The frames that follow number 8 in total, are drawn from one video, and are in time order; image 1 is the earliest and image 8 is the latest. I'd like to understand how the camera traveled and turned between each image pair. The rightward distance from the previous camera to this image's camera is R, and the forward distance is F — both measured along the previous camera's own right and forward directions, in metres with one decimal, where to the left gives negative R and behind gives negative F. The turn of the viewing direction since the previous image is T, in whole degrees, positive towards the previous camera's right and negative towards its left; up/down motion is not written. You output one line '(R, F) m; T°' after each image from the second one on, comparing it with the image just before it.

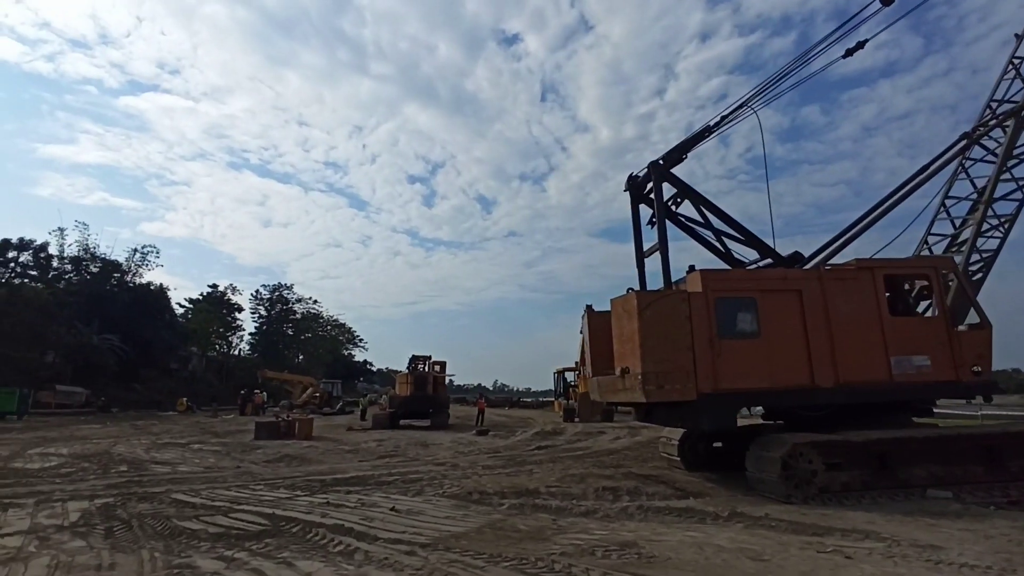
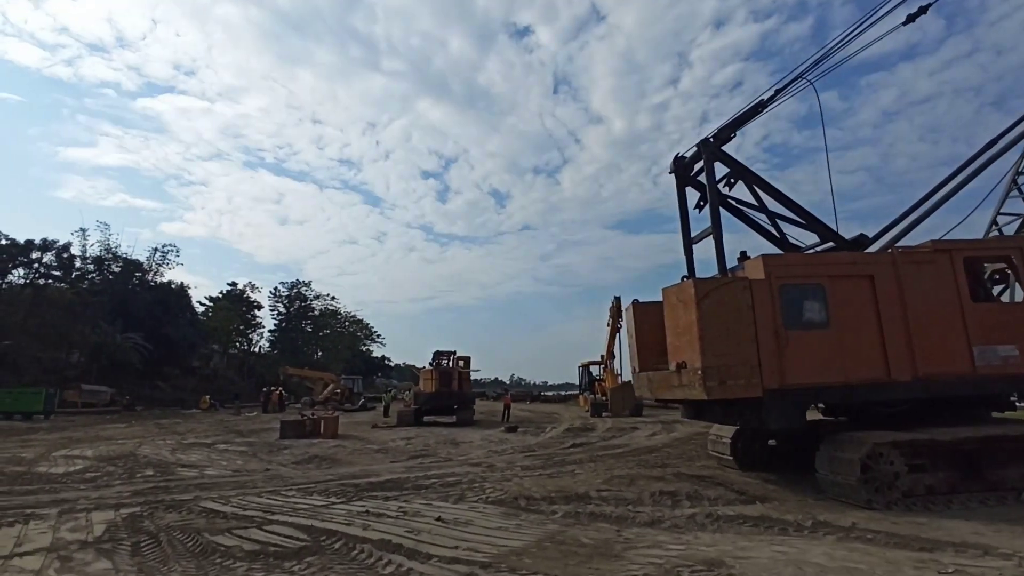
(-0.4, +0.7) m; -1°
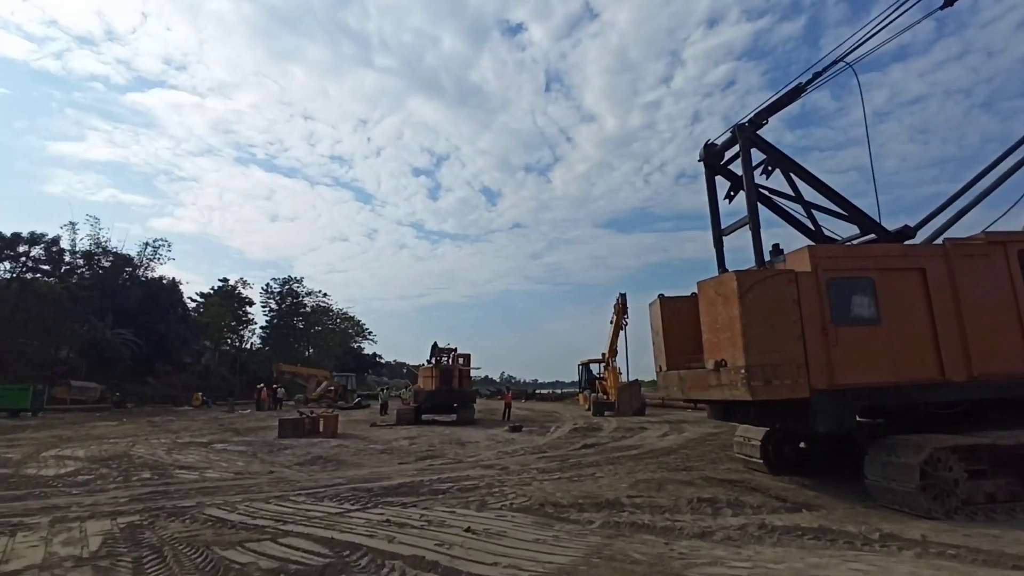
(-0.5, +0.6) m; +1°
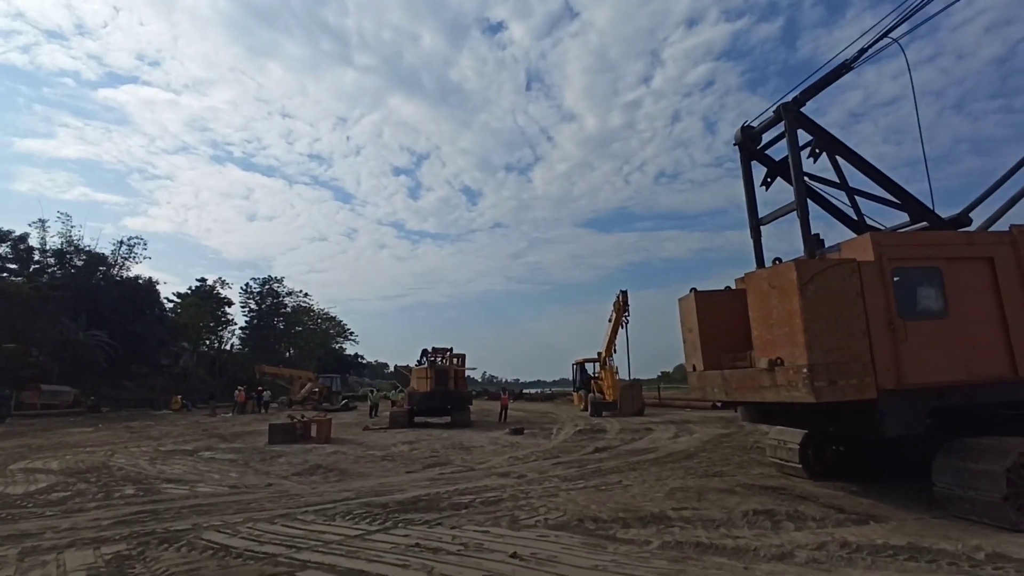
(-0.7, +0.9) m; +2°
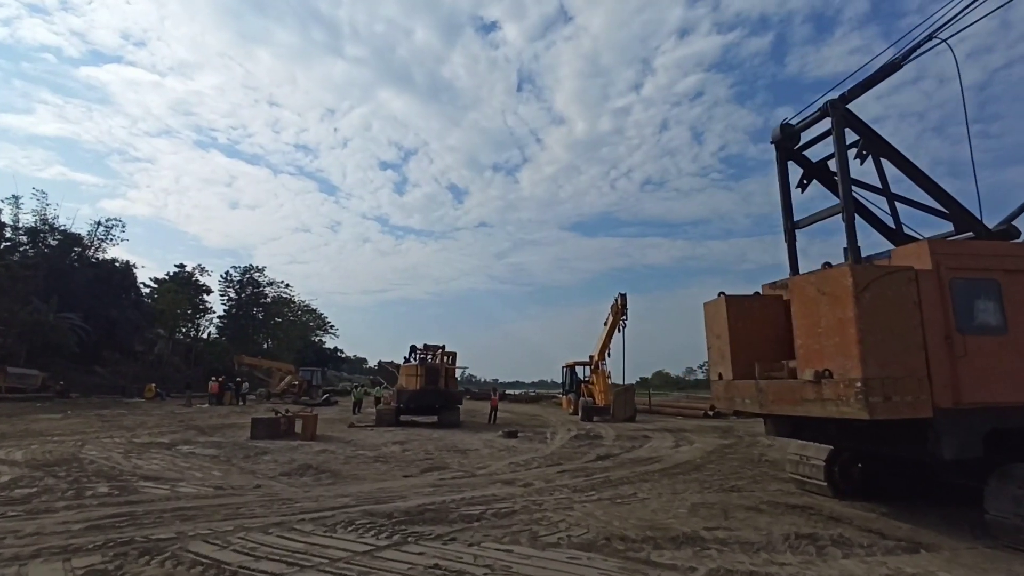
(-0.5, +0.7) m; +2°
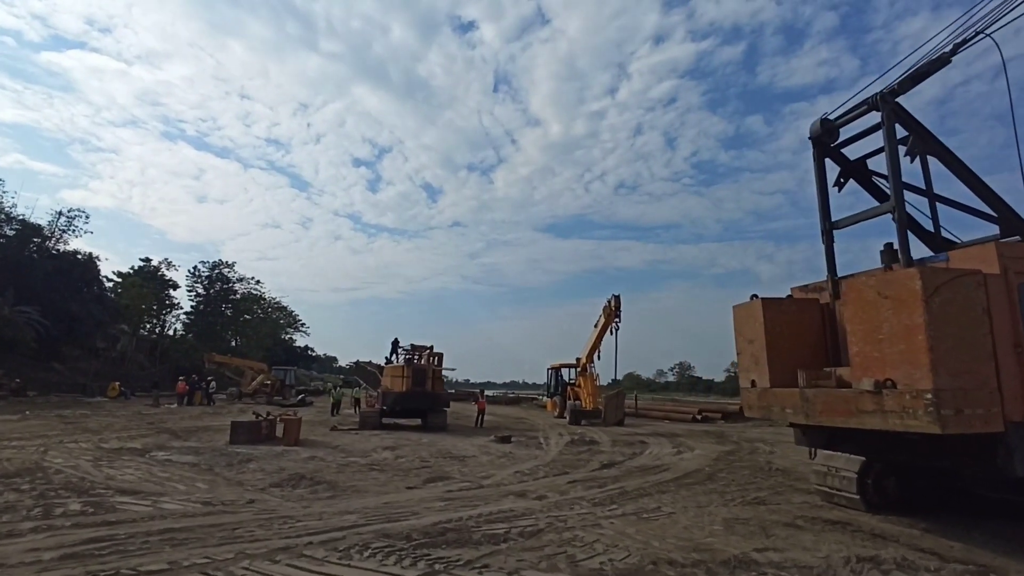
(-0.7, +0.8) m; +3°
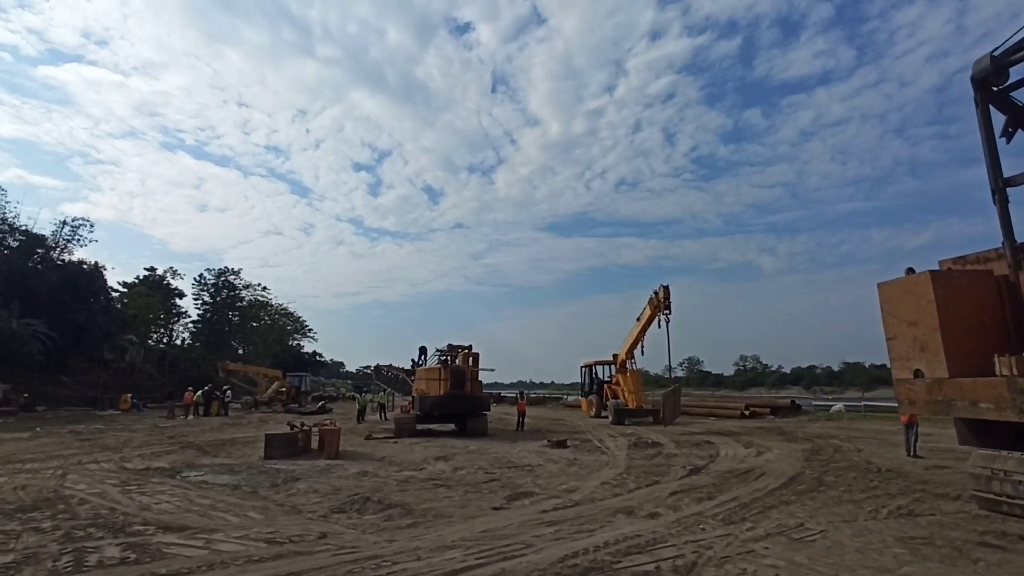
(-1.3, +1.5) m; 0°
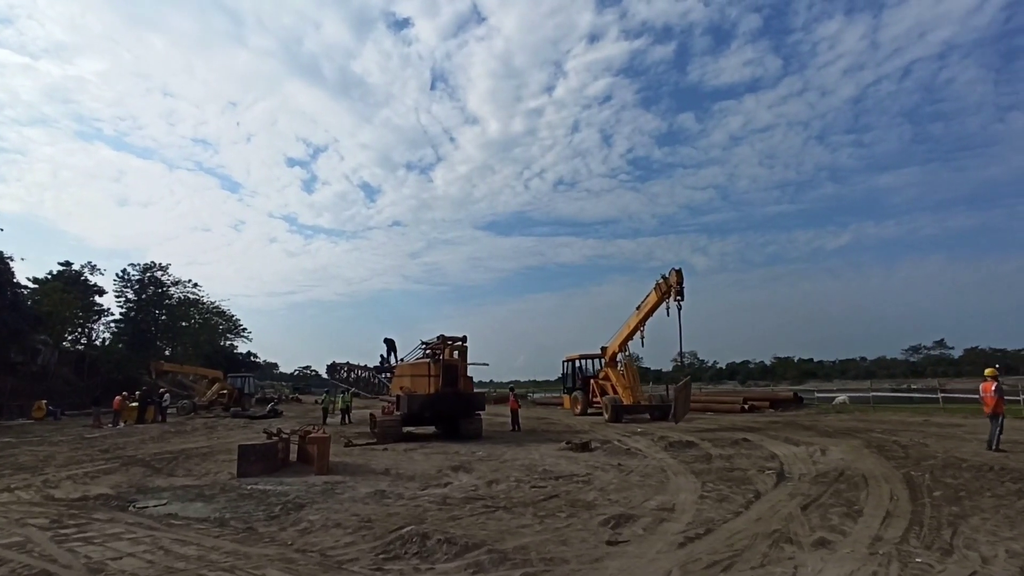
(-1.8, +2.6) m; +6°
